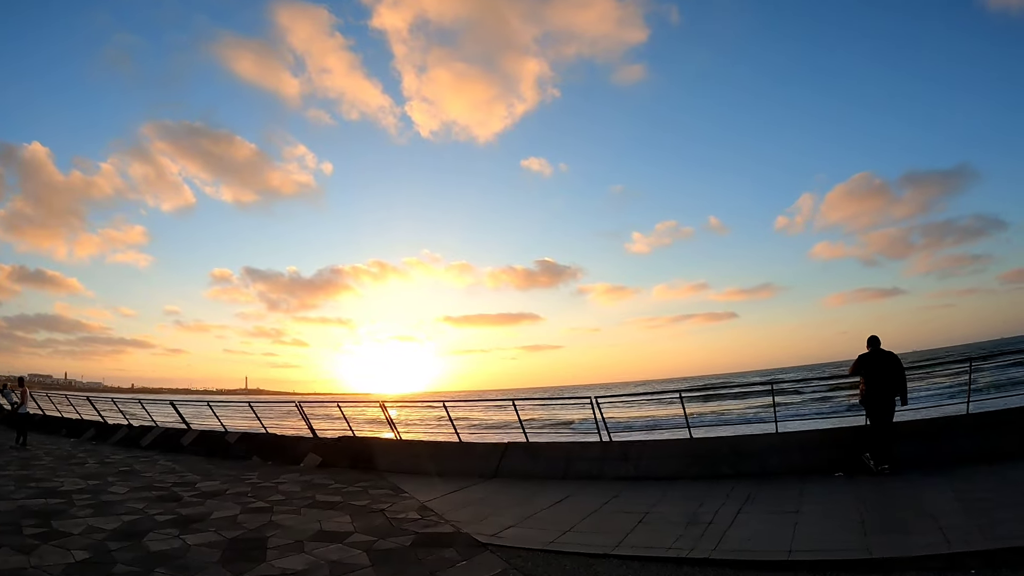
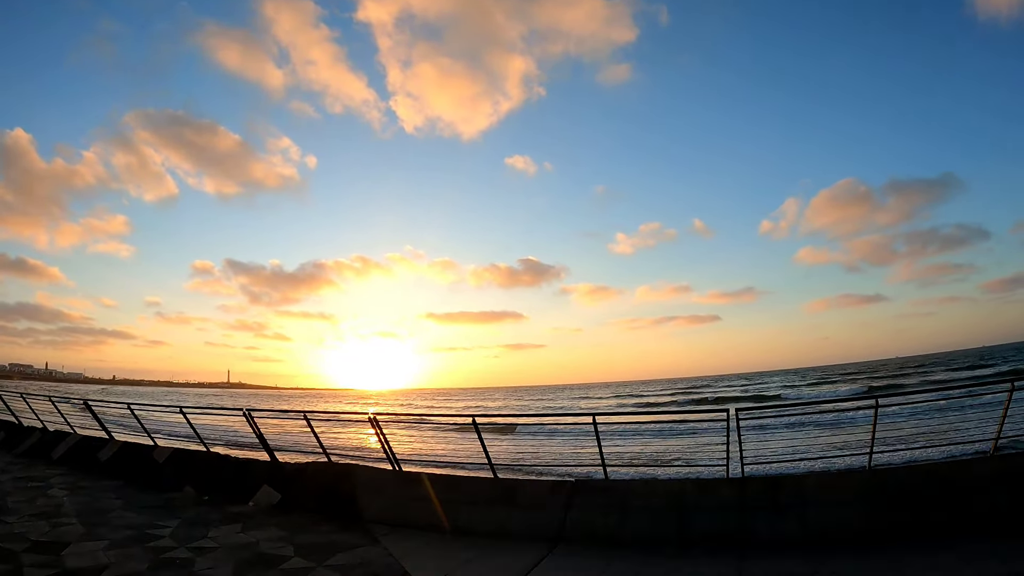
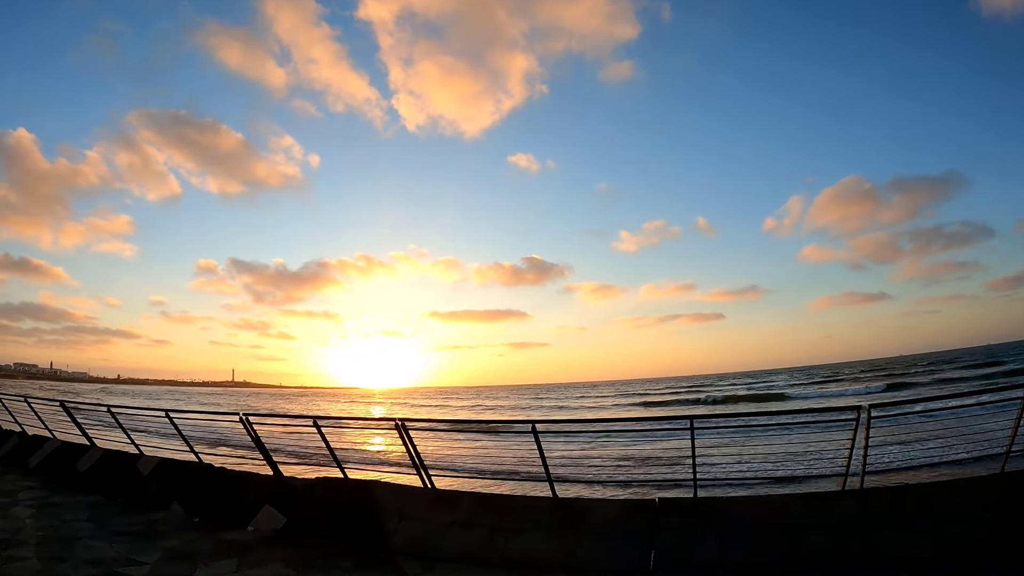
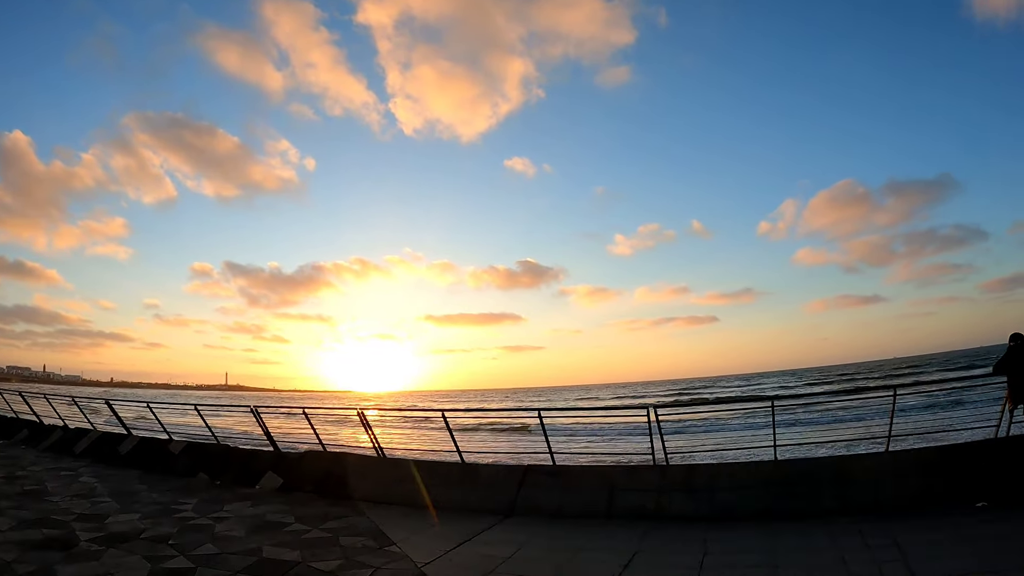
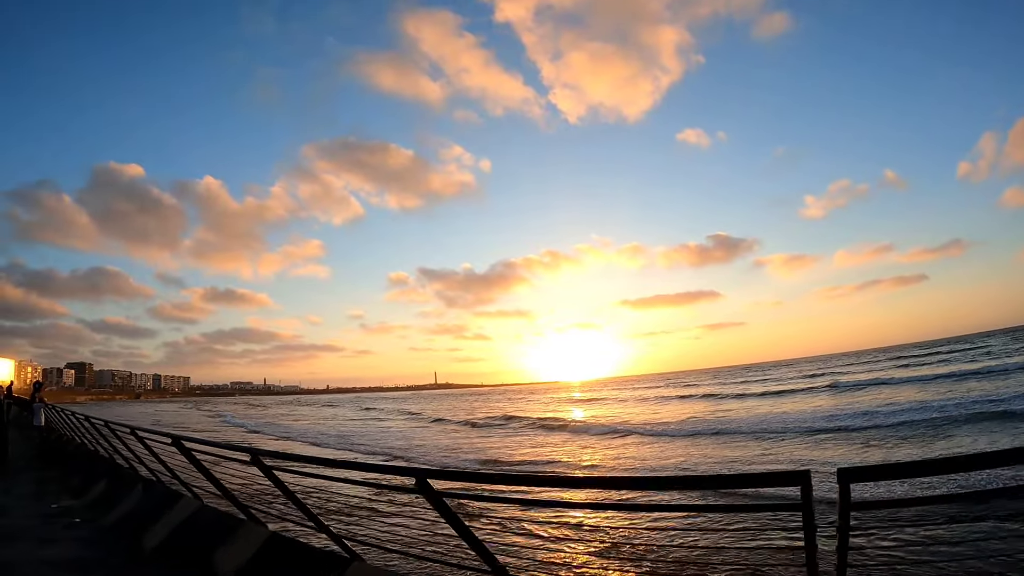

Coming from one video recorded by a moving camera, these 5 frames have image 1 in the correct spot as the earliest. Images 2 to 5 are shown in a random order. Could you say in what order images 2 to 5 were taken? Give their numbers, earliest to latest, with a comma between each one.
4, 2, 3, 5
